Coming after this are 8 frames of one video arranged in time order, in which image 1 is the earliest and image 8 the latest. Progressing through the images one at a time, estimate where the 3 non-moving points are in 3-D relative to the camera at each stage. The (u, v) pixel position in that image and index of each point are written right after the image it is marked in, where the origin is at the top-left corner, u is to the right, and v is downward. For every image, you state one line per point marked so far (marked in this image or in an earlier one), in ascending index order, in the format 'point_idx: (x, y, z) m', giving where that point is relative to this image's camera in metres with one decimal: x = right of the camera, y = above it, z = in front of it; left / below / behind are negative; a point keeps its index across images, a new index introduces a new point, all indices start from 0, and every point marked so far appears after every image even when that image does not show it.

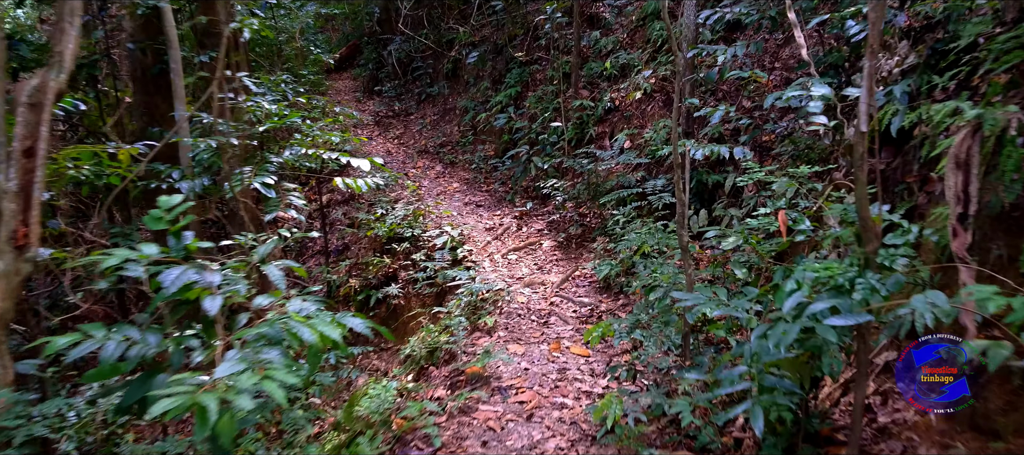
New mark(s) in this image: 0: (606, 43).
0: (+0.9, +1.7, +7.9) m
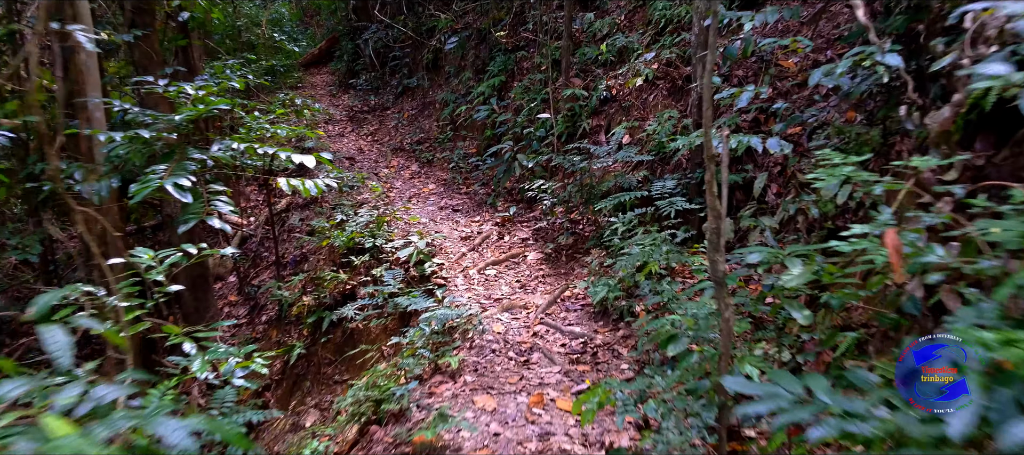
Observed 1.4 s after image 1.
0: (+0.7, +1.7, +6.9) m
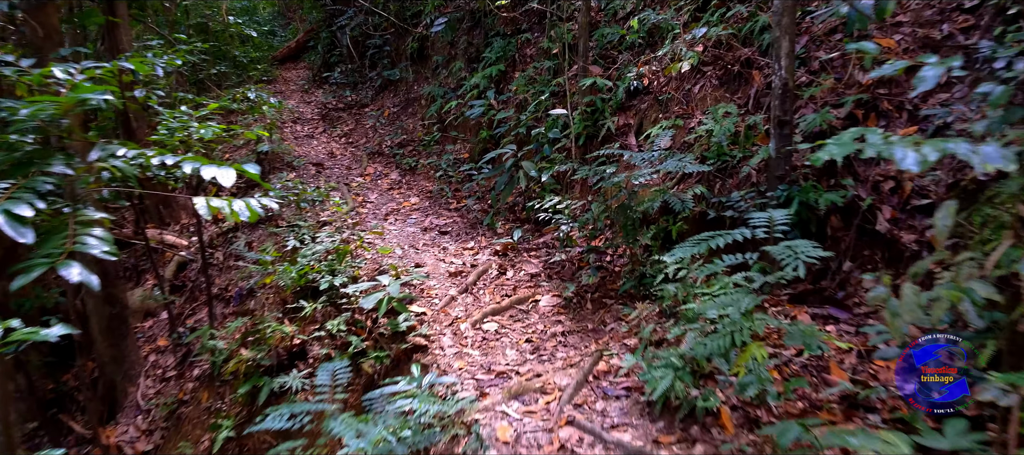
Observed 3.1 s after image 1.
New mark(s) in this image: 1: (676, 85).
0: (+0.7, +1.5, +5.6) m
1: (+0.9, +0.8, +4.7) m
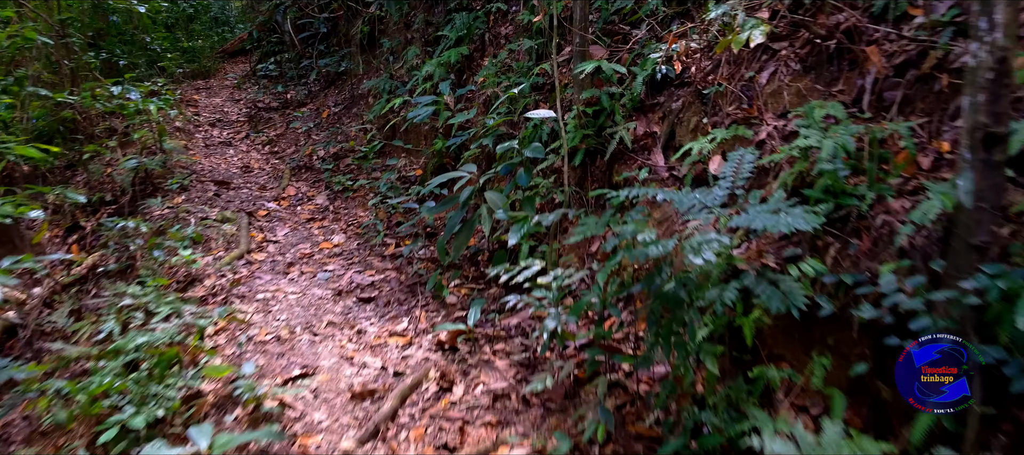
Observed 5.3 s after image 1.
0: (+0.6, +1.3, +3.9) m
1: (+0.8, +0.5, +2.9) m
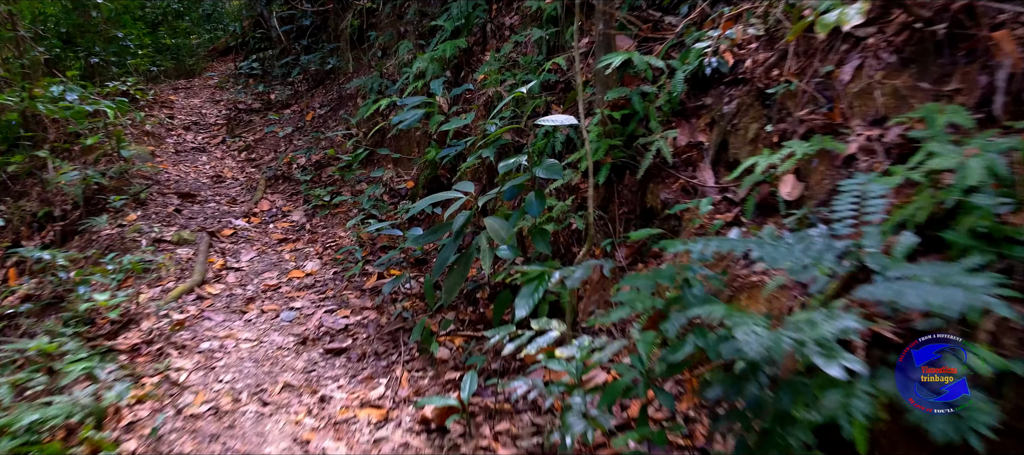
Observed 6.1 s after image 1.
0: (+0.6, +1.2, +3.2) m
1: (+0.8, +0.4, +2.3) m
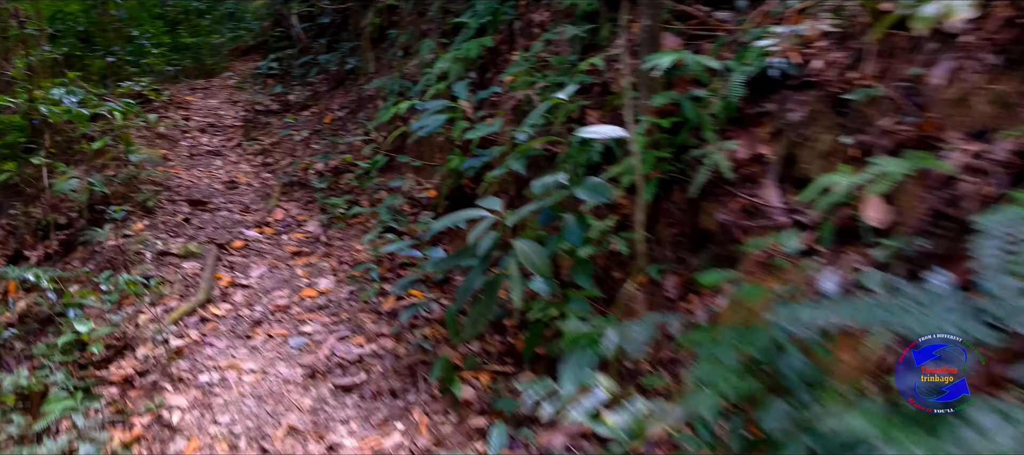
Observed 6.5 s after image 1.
0: (+0.7, +1.1, +2.9) m
1: (+0.9, +0.4, +2.0) m
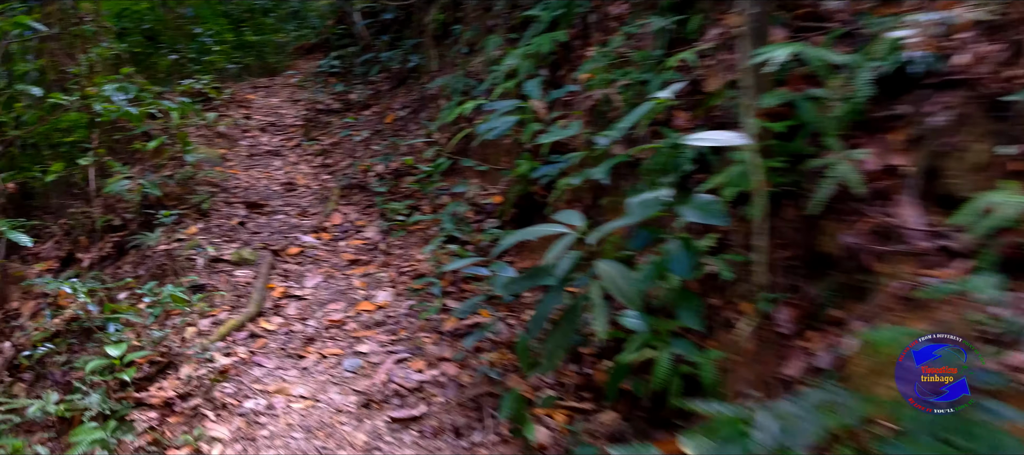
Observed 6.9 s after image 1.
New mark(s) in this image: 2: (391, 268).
0: (+1.0, +1.1, +2.6) m
1: (+1.0, +0.3, +1.6) m
2: (-0.5, -0.2, +3.3) m
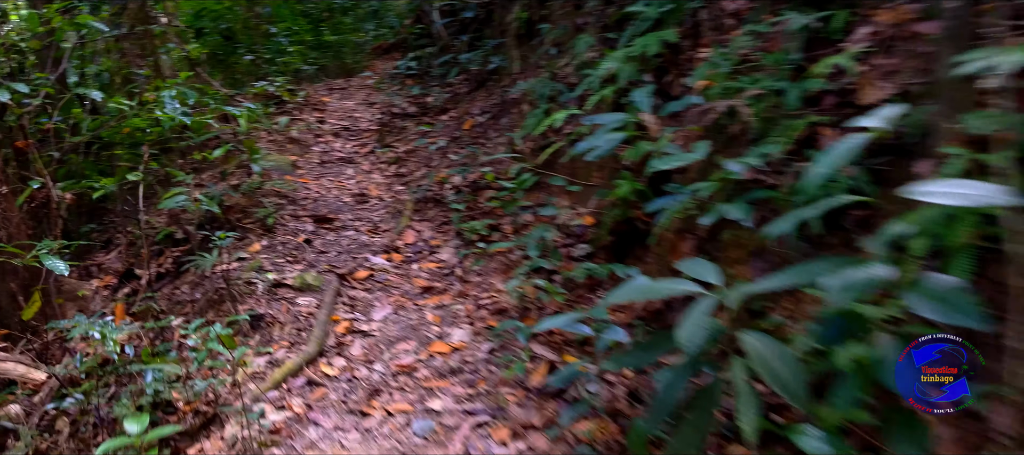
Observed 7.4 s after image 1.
0: (+1.3, +0.9, +2.1) m
1: (+1.2, +0.2, +1.1) m
2: (-0.1, -0.2, +2.9) m
